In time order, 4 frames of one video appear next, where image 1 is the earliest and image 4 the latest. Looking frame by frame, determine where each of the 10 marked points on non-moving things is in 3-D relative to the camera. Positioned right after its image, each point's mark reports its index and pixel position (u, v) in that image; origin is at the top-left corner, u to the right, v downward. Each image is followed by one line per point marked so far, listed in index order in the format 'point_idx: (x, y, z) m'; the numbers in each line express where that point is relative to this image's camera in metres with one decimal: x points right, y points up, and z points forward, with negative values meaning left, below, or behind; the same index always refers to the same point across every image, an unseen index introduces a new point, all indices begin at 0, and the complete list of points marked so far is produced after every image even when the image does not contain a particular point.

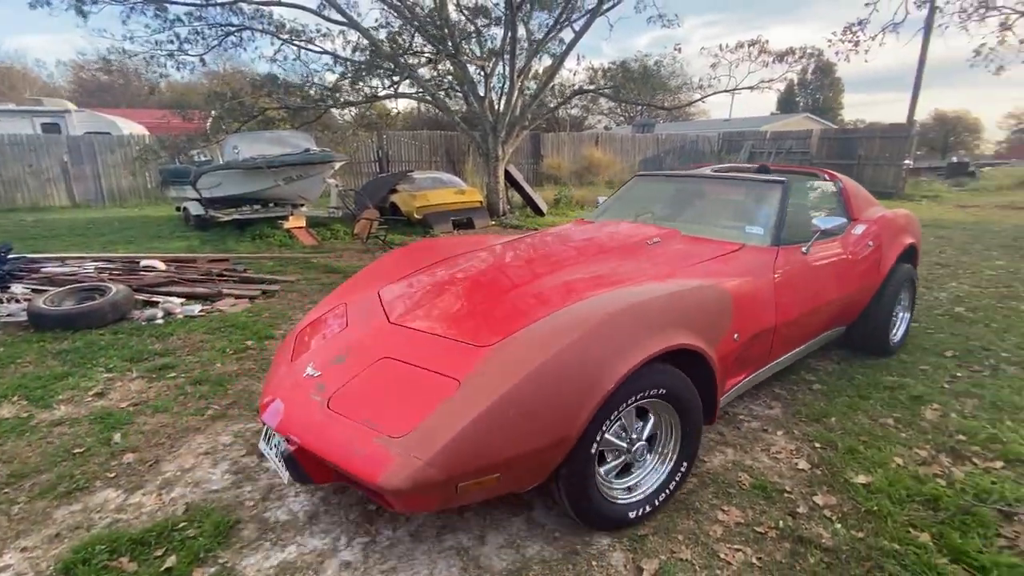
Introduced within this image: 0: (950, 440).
0: (+2.2, -0.8, +2.5) m
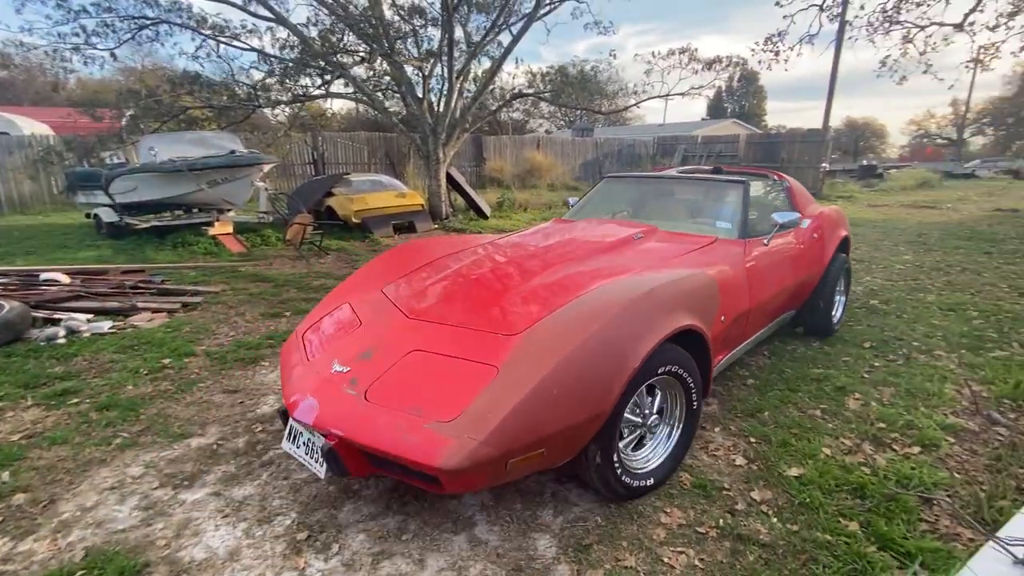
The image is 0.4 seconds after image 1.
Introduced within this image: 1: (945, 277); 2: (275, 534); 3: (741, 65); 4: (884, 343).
0: (+1.9, -0.7, +2.6) m
1: (+5.2, +0.1, +6.0) m
2: (-1.0, -1.0, +2.0) m
3: (+4.8, +4.7, +10.6) m
4: (+2.9, -0.4, +3.9) m
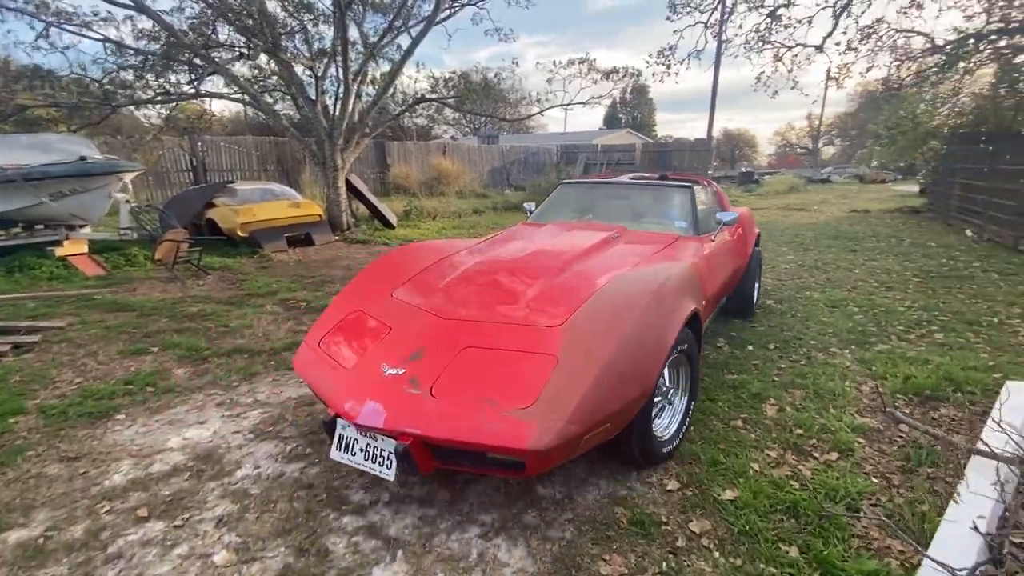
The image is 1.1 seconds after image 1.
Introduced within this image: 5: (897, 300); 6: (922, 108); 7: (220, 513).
0: (+1.5, -0.8, +2.6) m
1: (+4.1, +0.2, +6.6) m
2: (-1.2, -1.2, +1.5) m
3: (+2.7, +4.7, +11.0) m
4: (+2.2, -0.4, +4.0) m
5: (+4.1, -0.1, +5.3) m
6: (+11.0, +4.8, +13.3) m
7: (-1.3, -1.0, +2.1) m
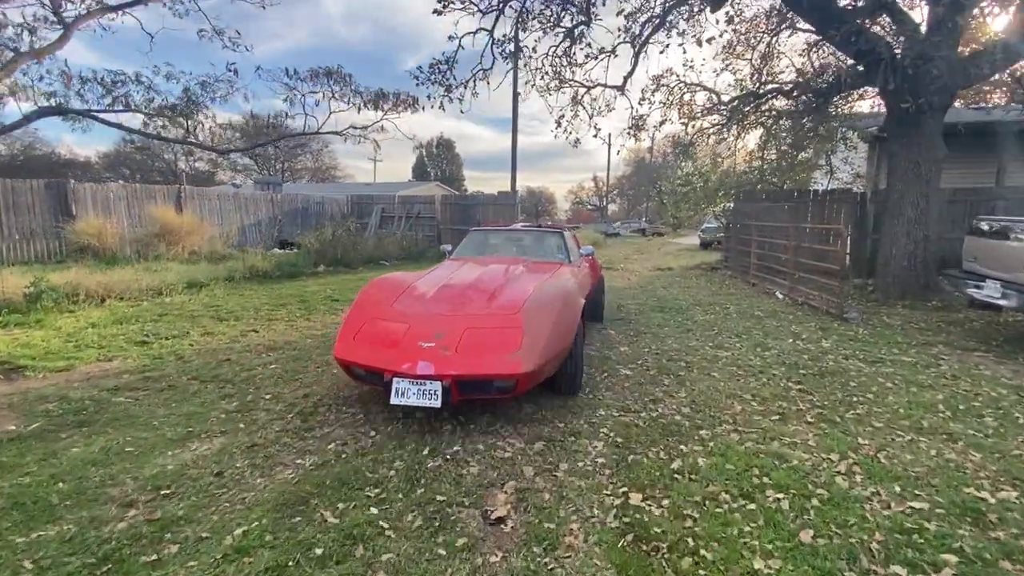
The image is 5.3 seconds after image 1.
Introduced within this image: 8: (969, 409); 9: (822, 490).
0: (+0.4, -1.5, -0.3) m
1: (+1.5, -0.9, +4.3) m
2: (-1.7, -1.9, -2.3) m
3: (-1.7, +3.1, +8.4) m
4: (+0.6, -1.3, +1.3) m
5: (+1.9, -1.0, +3.1) m
6: (+5.3, +3.3, +13.4) m
7: (-2.0, -1.8, -1.7) m
8: (+3.6, -0.9, +3.9) m
9: (+1.7, -1.1, +2.8) m
